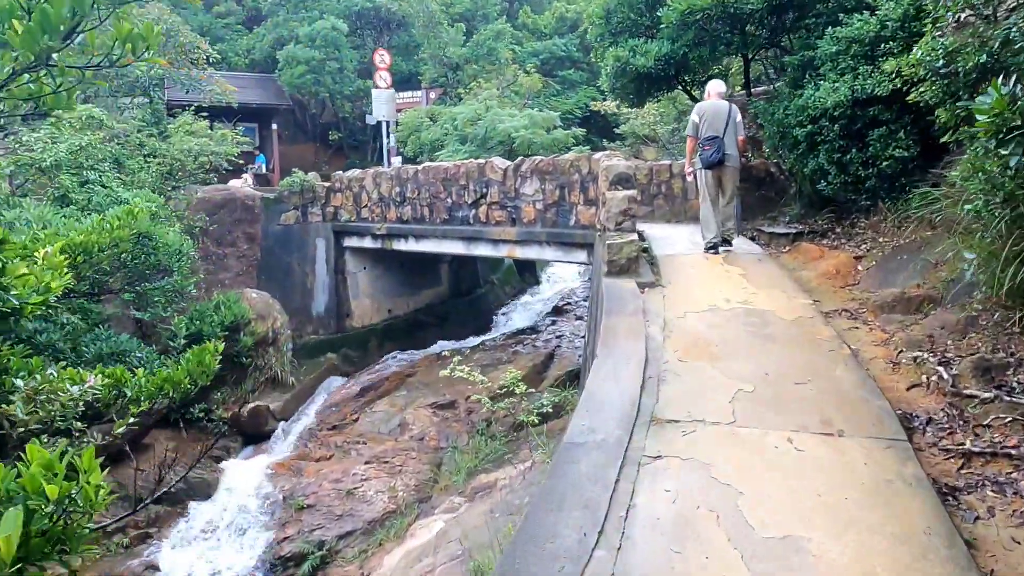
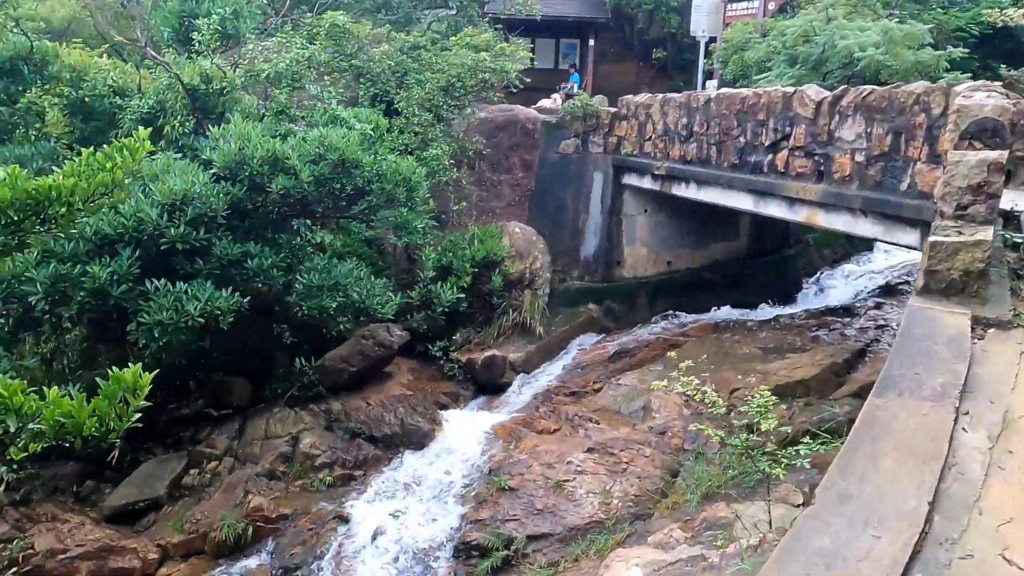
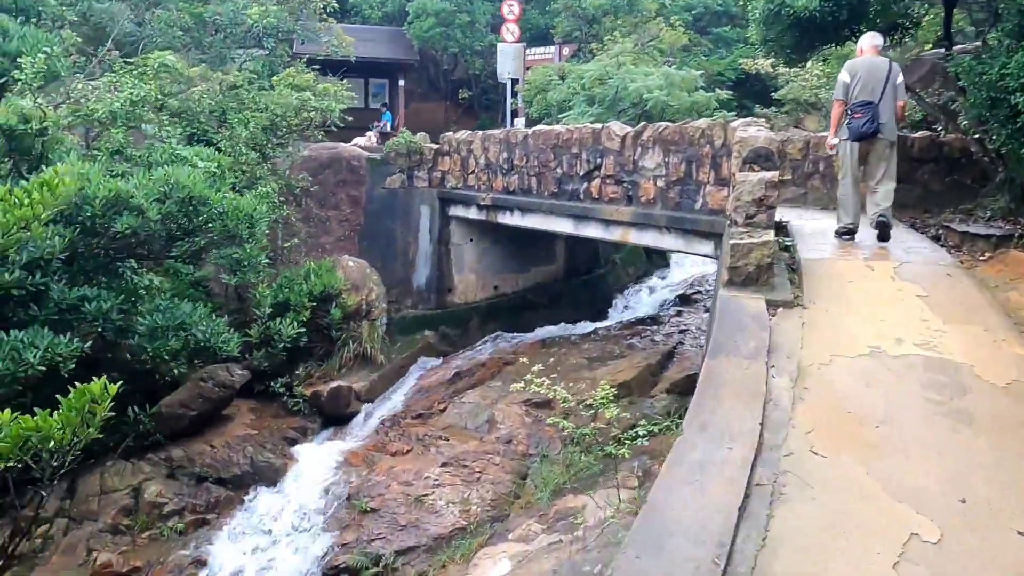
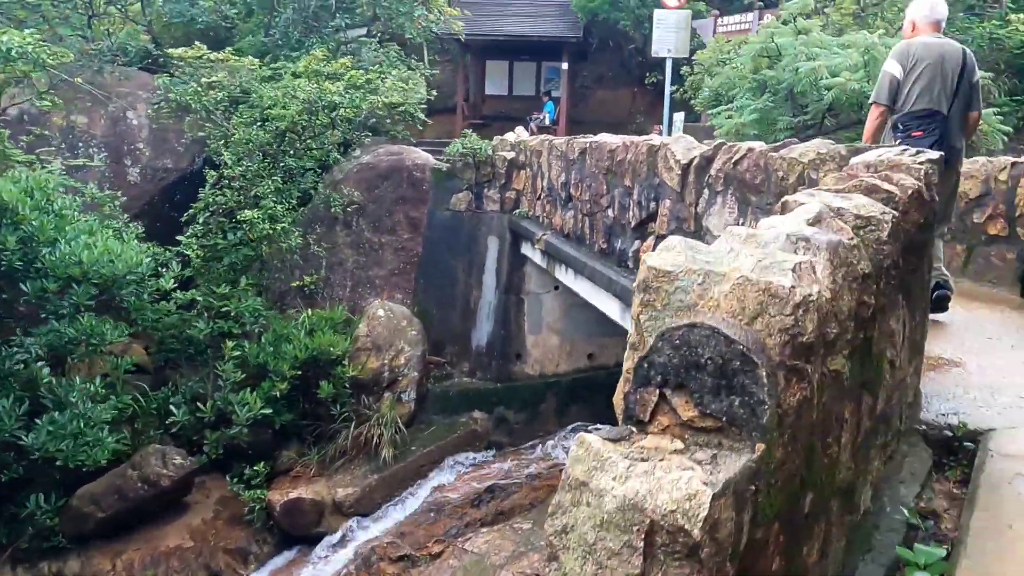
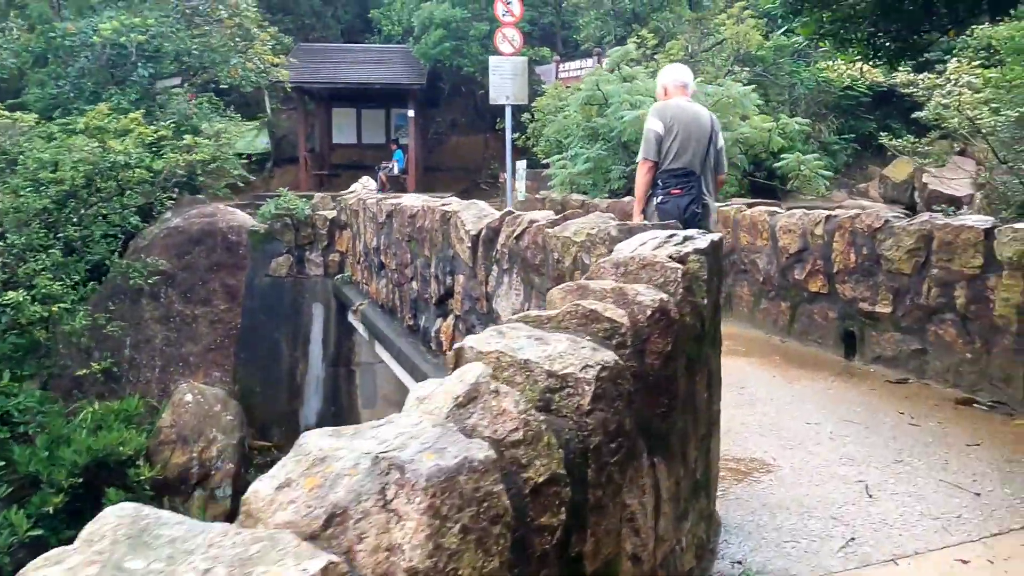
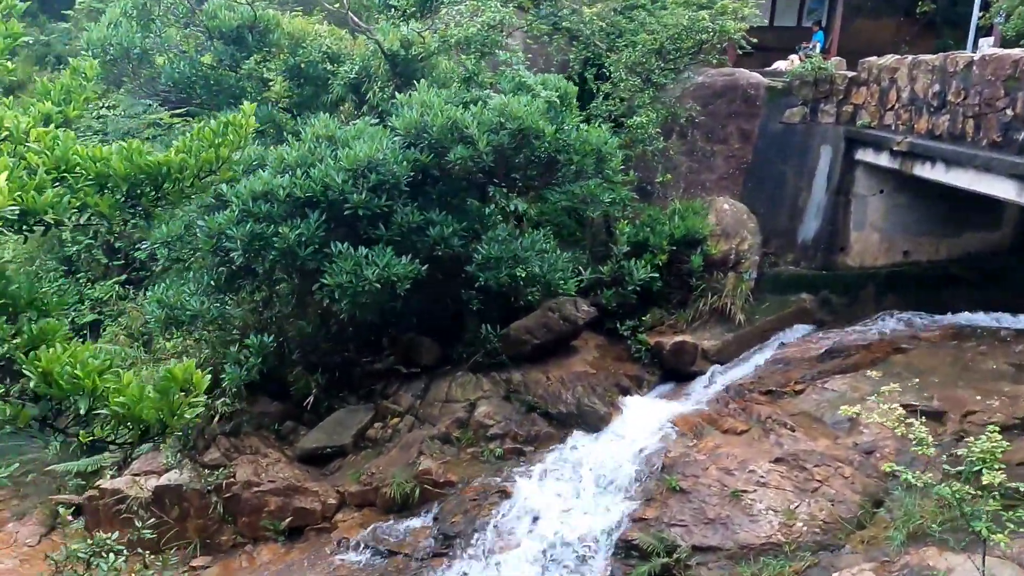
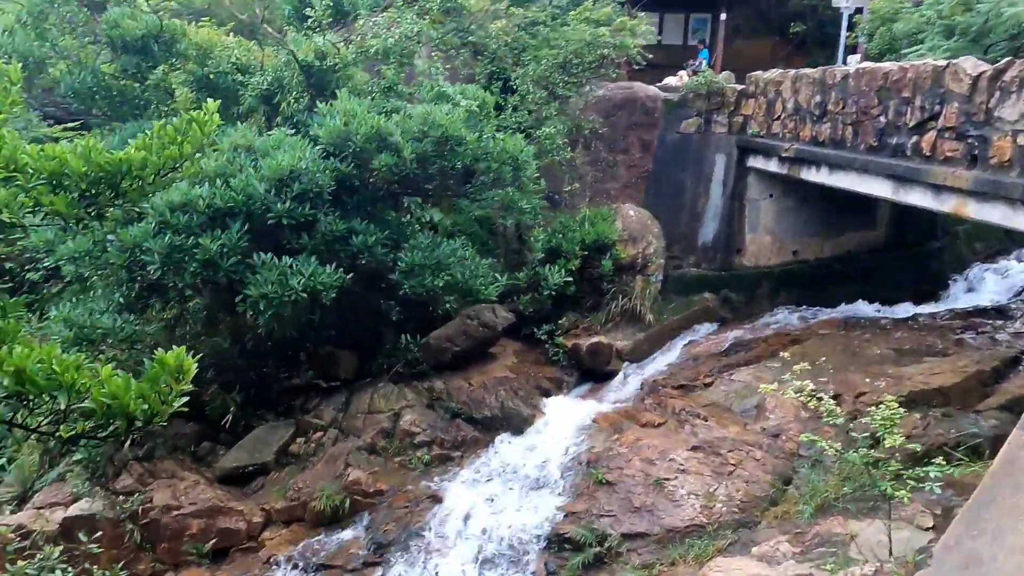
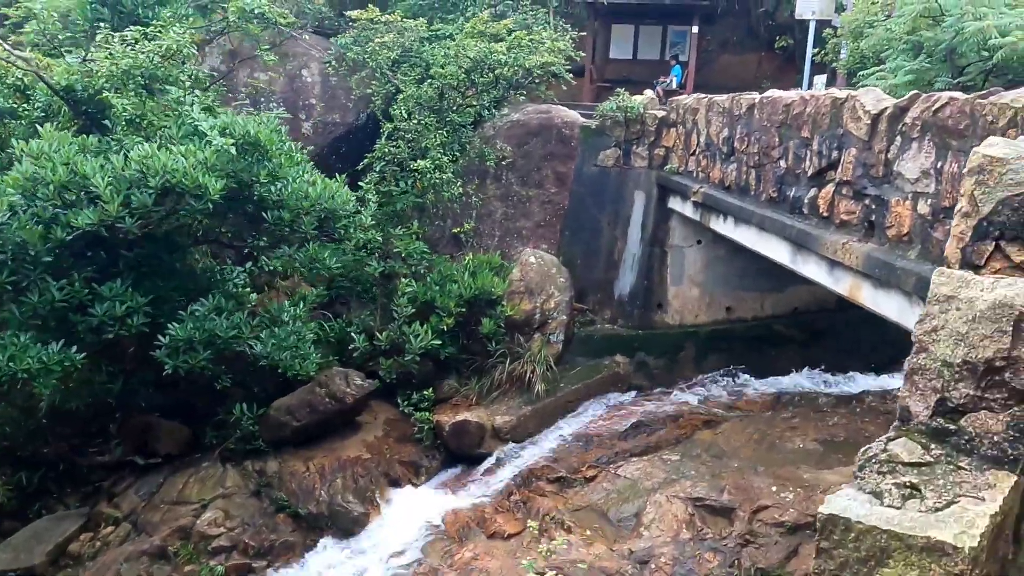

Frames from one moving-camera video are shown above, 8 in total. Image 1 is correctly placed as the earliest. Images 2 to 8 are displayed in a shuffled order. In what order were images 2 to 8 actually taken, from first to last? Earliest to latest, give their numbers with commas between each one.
3, 2, 7, 6, 8, 4, 5
